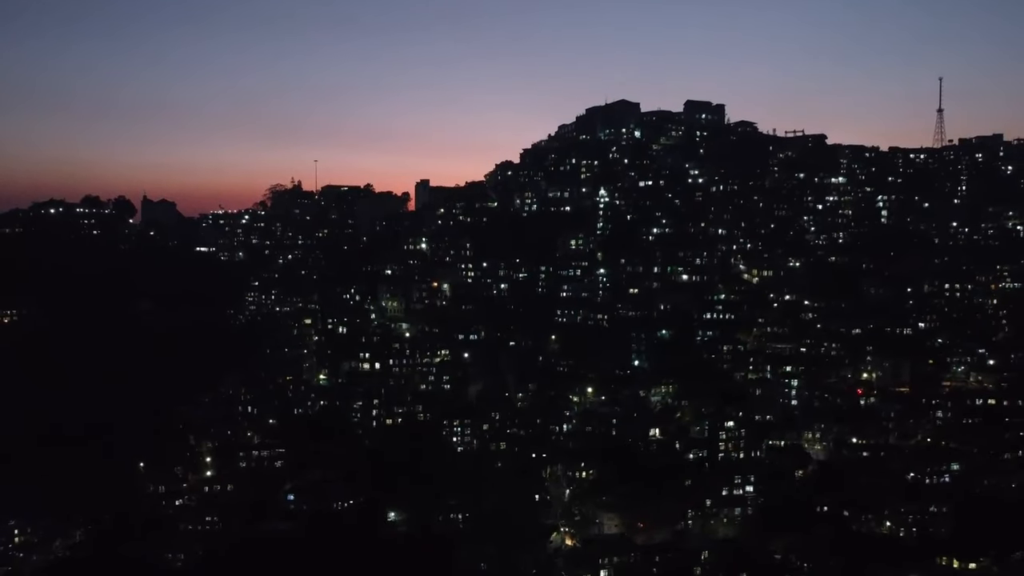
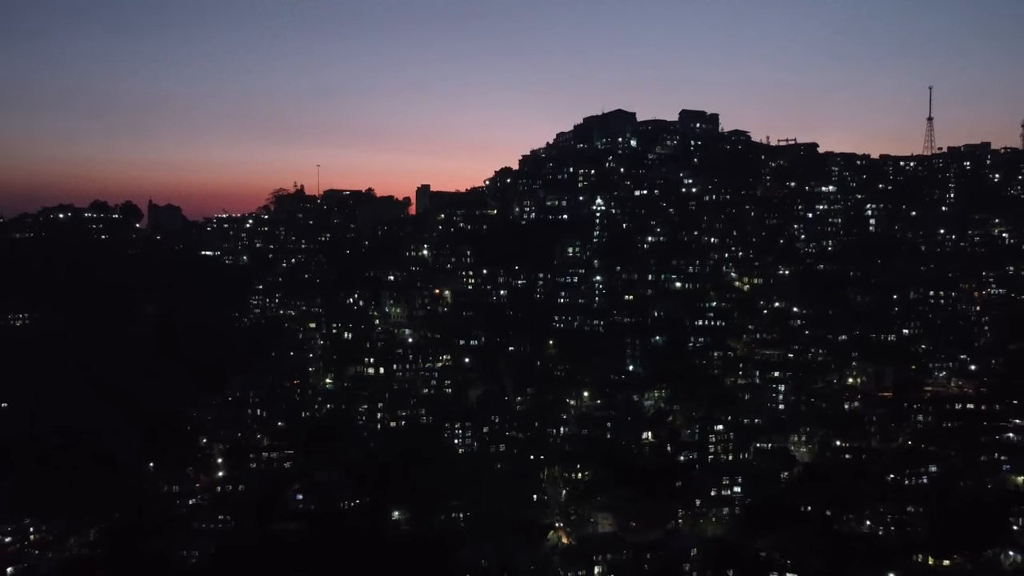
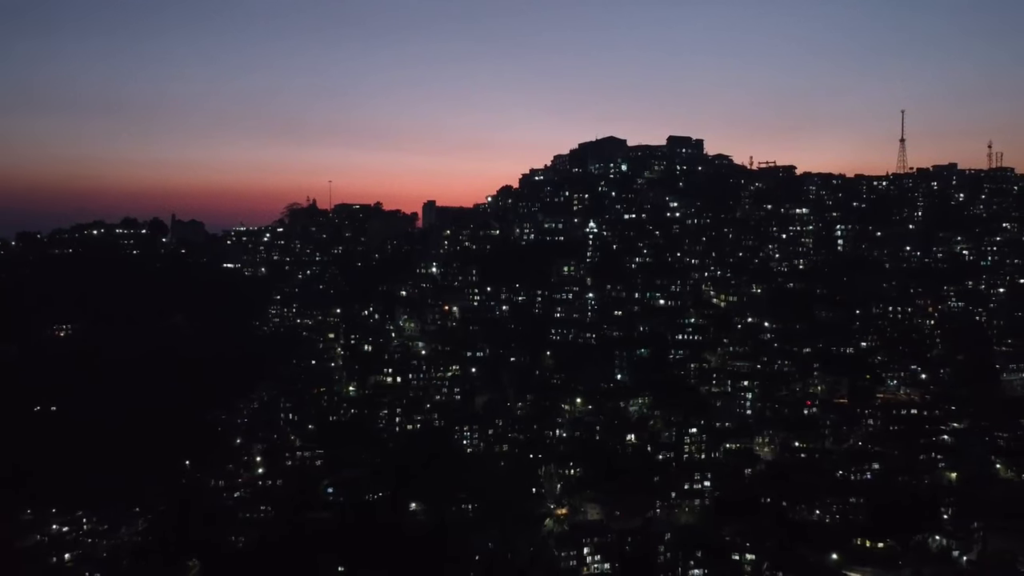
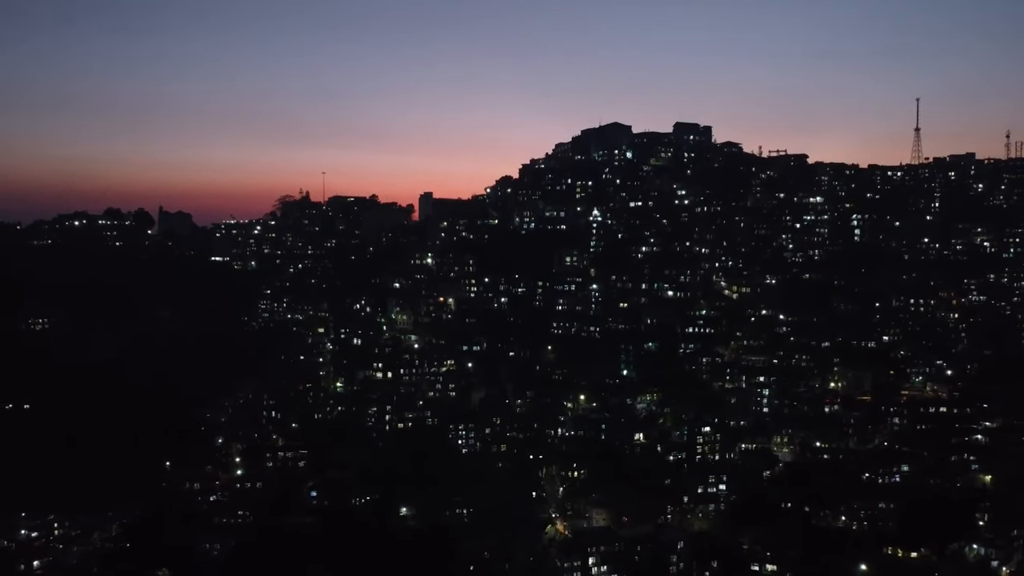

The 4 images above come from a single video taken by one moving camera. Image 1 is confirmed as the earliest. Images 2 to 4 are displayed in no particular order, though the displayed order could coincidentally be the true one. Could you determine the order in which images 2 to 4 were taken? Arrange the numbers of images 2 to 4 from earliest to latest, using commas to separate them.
2, 4, 3
